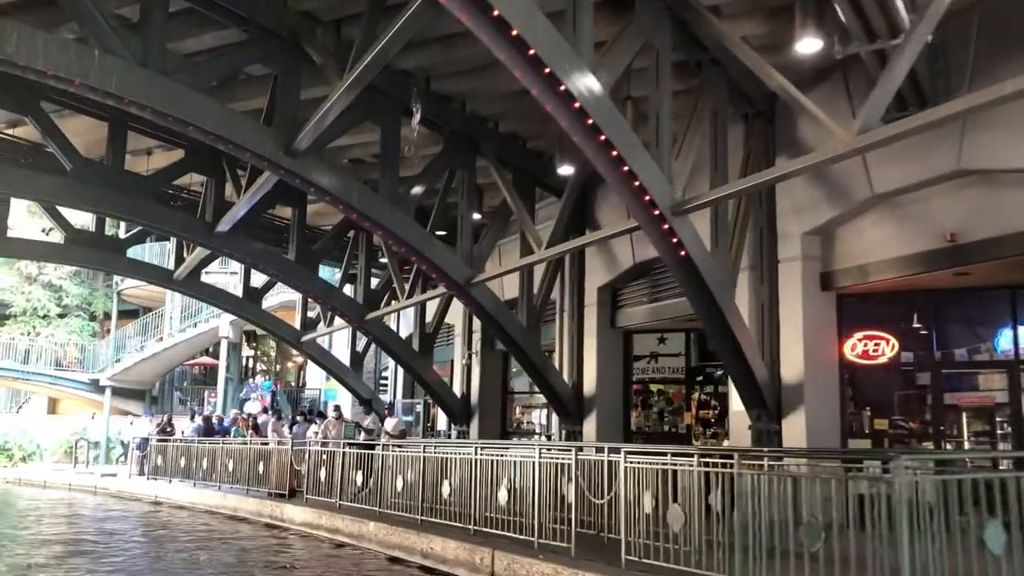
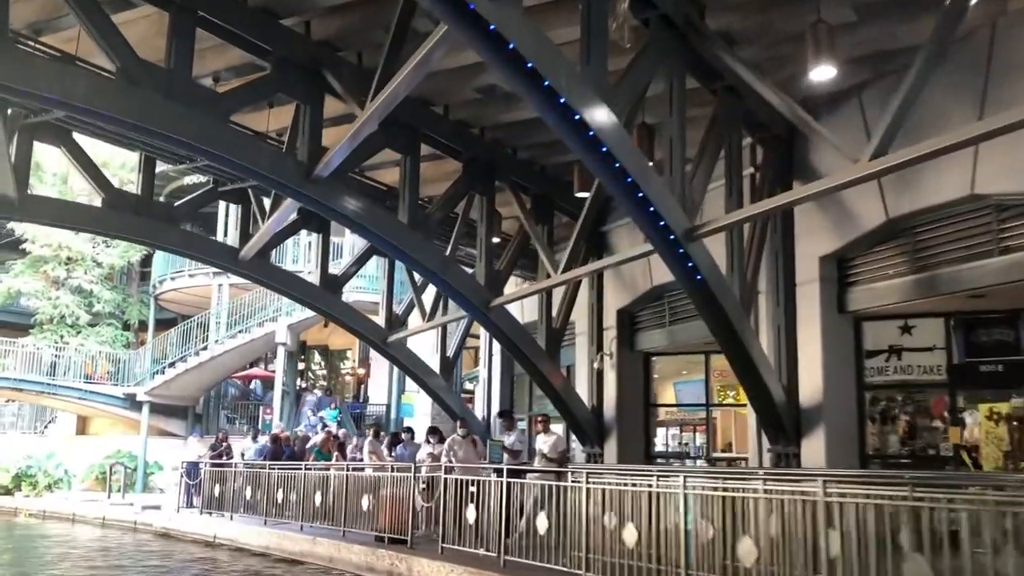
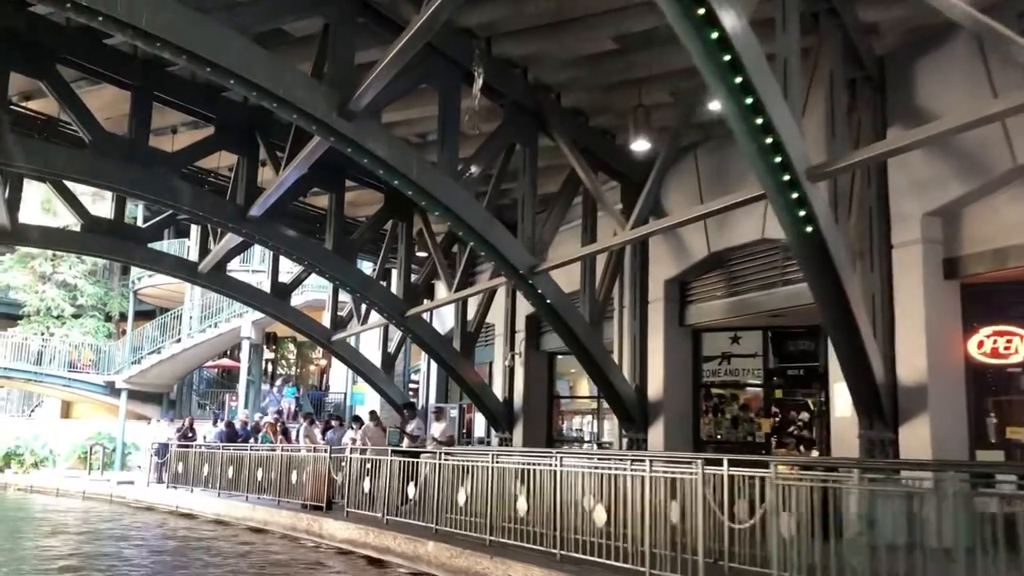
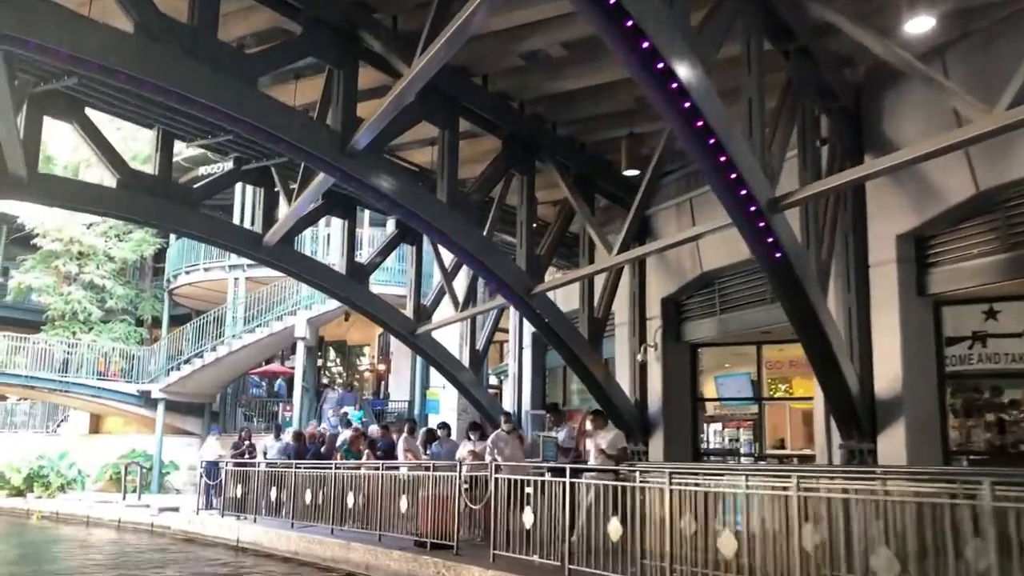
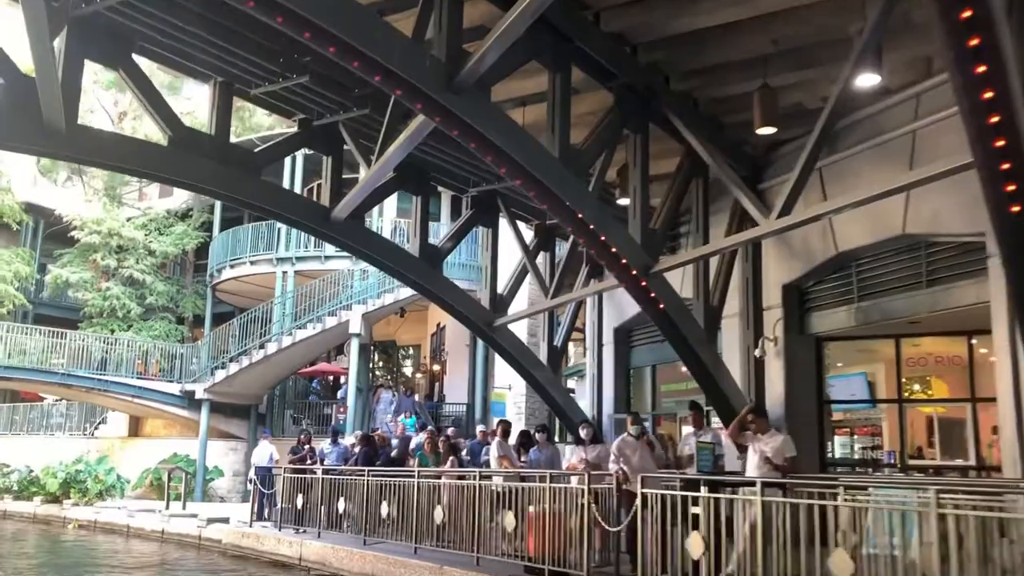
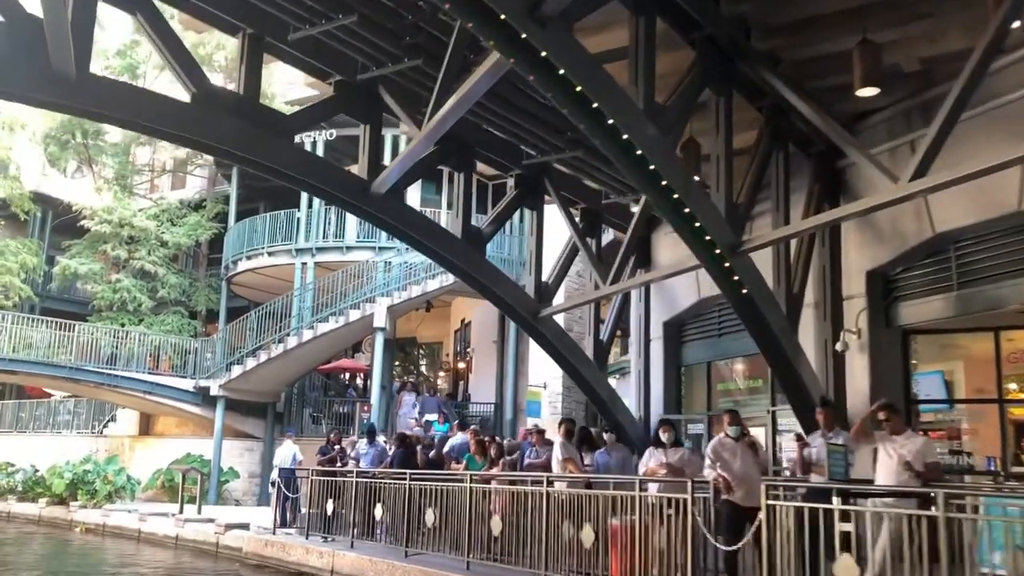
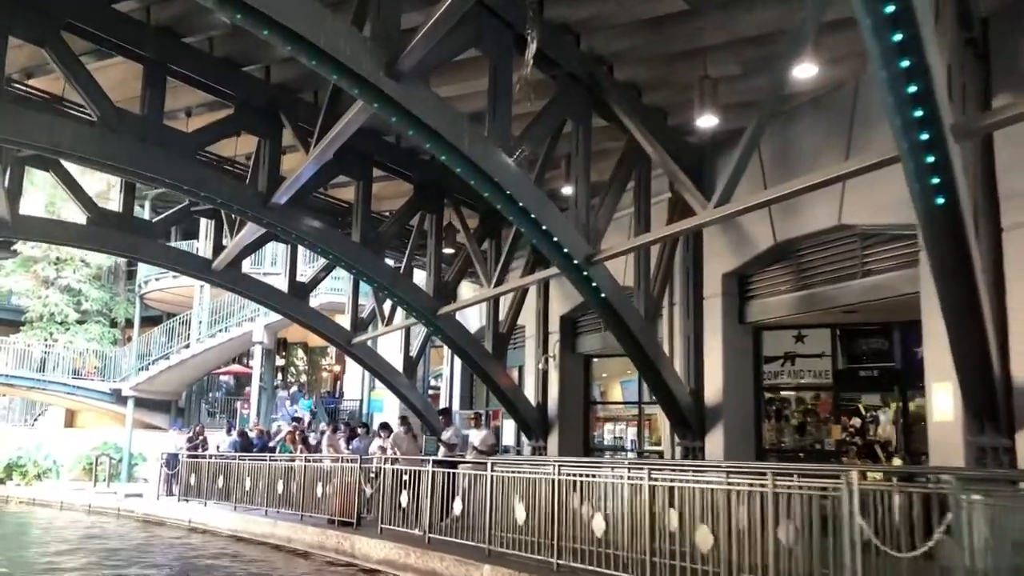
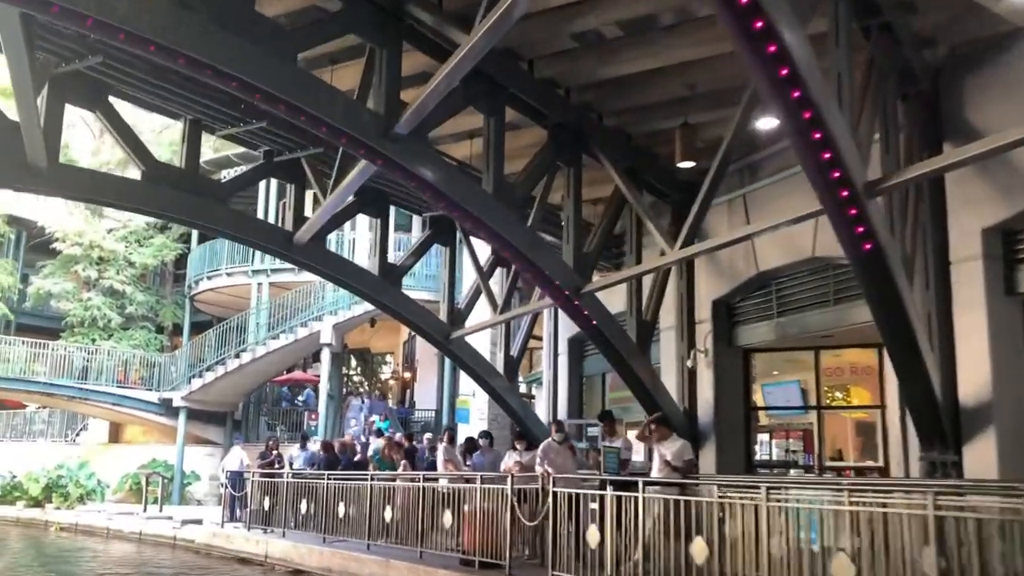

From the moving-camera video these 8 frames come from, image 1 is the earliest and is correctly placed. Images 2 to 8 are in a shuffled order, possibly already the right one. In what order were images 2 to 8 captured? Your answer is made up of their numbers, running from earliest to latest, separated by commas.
3, 7, 2, 4, 8, 5, 6
